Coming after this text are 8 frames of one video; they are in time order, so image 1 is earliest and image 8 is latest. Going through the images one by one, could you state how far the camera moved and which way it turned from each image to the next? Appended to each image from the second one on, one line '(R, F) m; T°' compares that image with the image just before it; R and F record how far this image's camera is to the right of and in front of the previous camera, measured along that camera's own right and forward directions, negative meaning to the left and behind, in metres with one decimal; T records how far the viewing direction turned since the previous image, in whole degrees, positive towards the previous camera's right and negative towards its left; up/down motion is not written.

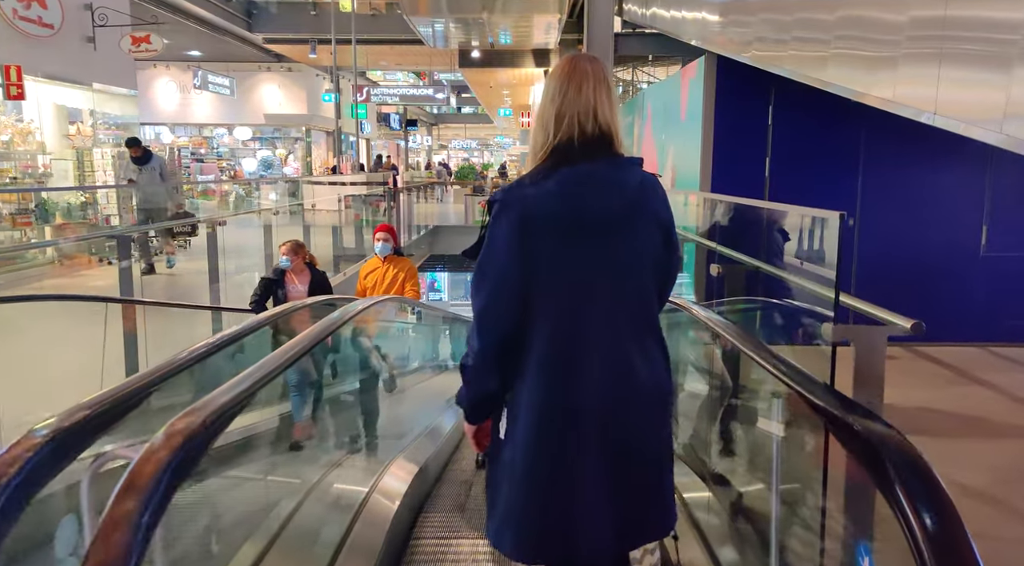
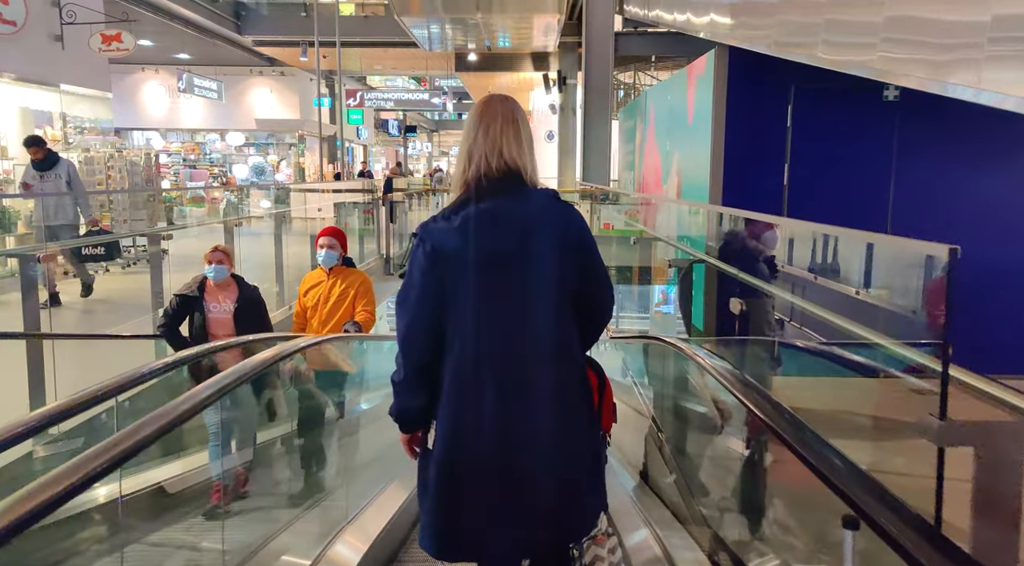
(+0.1, +0.4) m; 0°
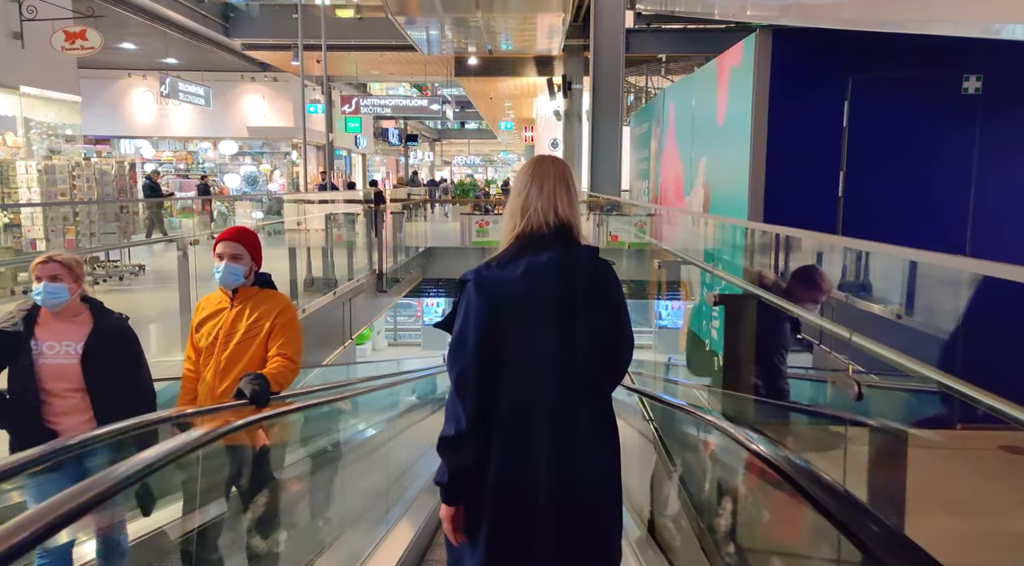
(0.0, +0.6) m; 0°
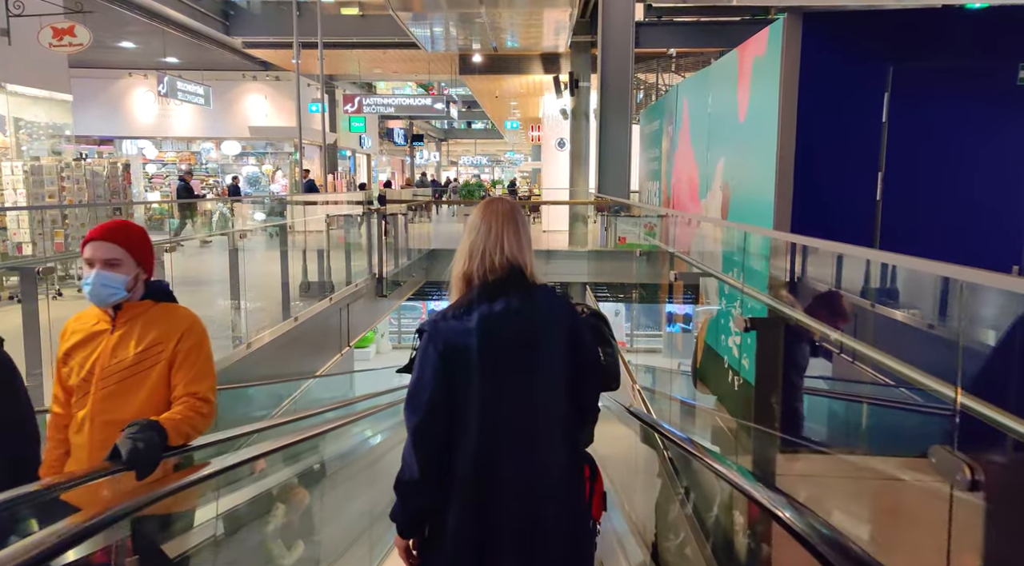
(0.0, +0.2) m; -1°
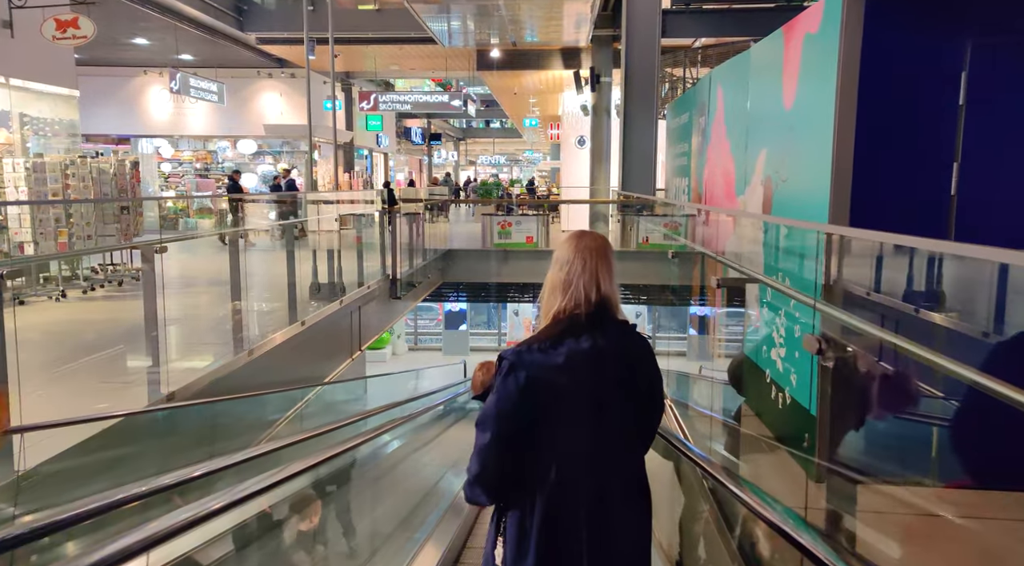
(0.0, +0.3) m; -2°
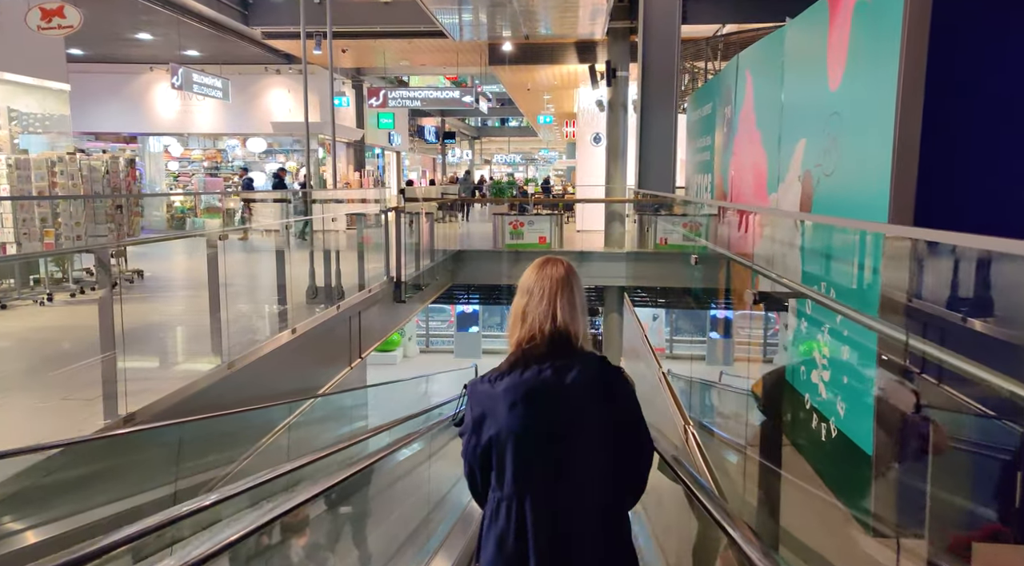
(+0.1, +0.3) m; -1°
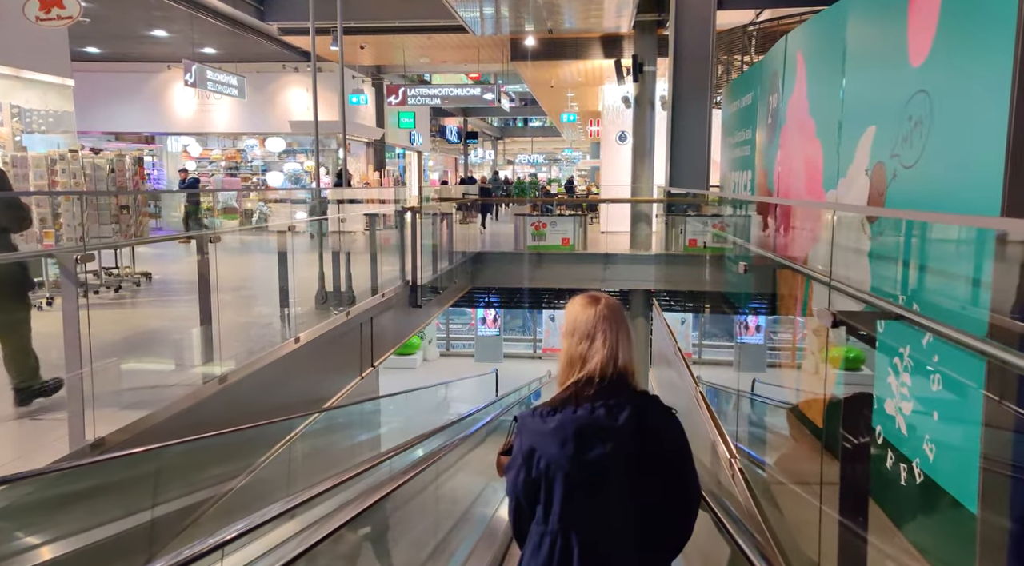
(0.0, +0.3) m; -2°
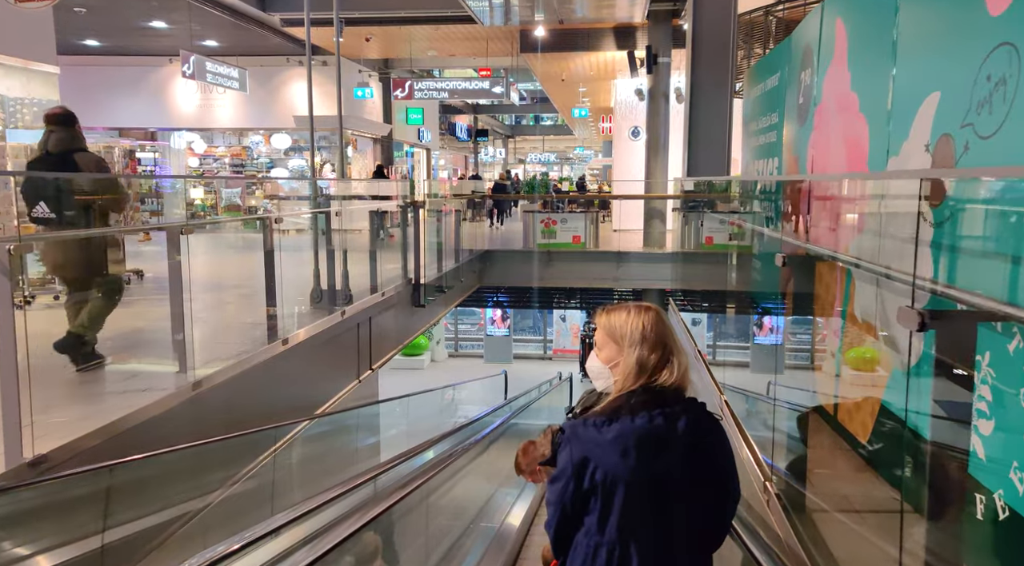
(0.0, +0.3) m; -1°
